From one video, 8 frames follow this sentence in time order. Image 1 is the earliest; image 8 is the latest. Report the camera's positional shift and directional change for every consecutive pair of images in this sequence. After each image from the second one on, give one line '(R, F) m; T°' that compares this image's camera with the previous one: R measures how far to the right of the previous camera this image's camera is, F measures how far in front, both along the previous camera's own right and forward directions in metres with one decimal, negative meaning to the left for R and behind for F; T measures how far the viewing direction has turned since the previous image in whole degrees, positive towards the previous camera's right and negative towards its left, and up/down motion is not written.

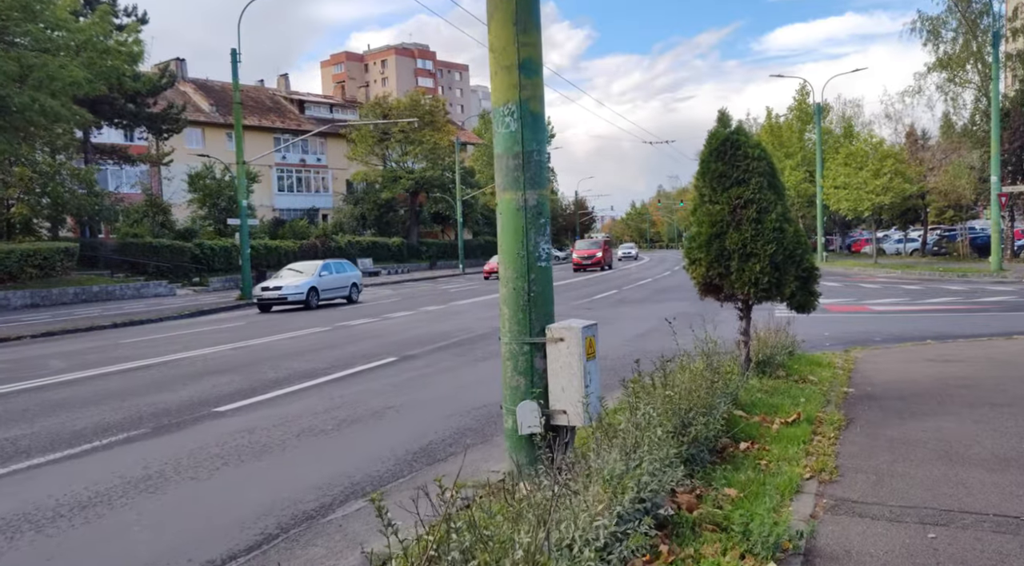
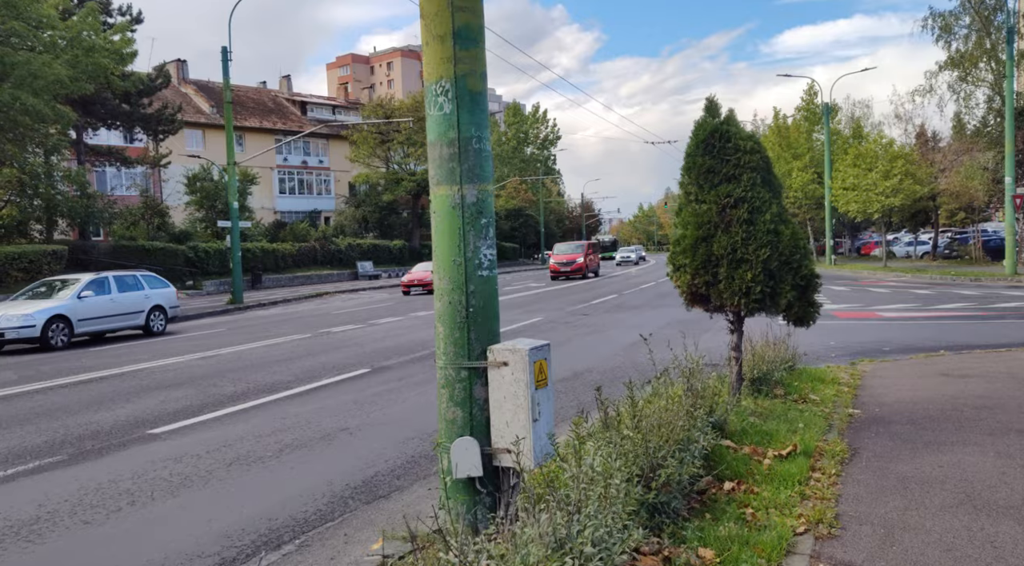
(+0.4, +0.9) m; -1°
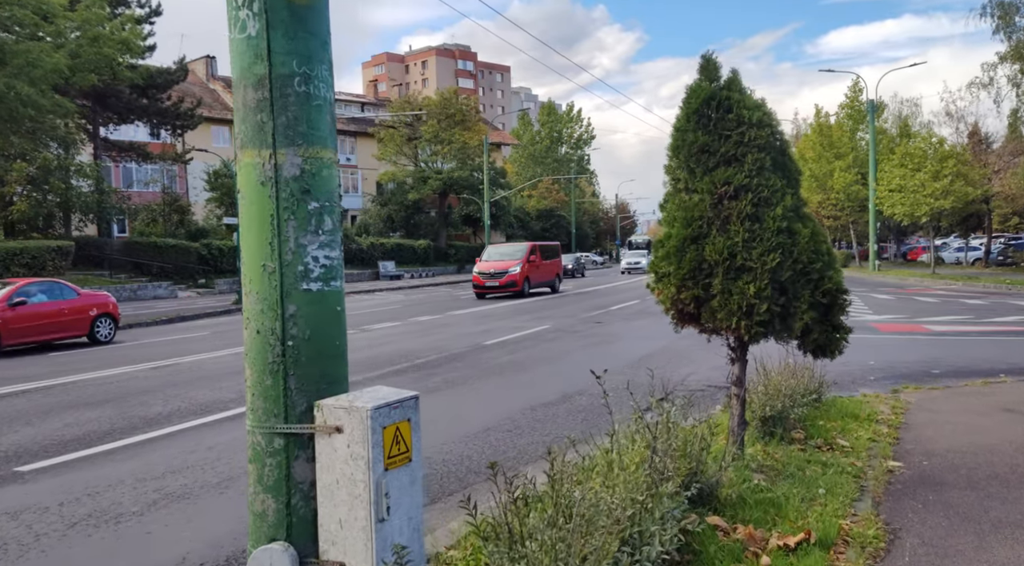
(+0.7, +1.6) m; -3°
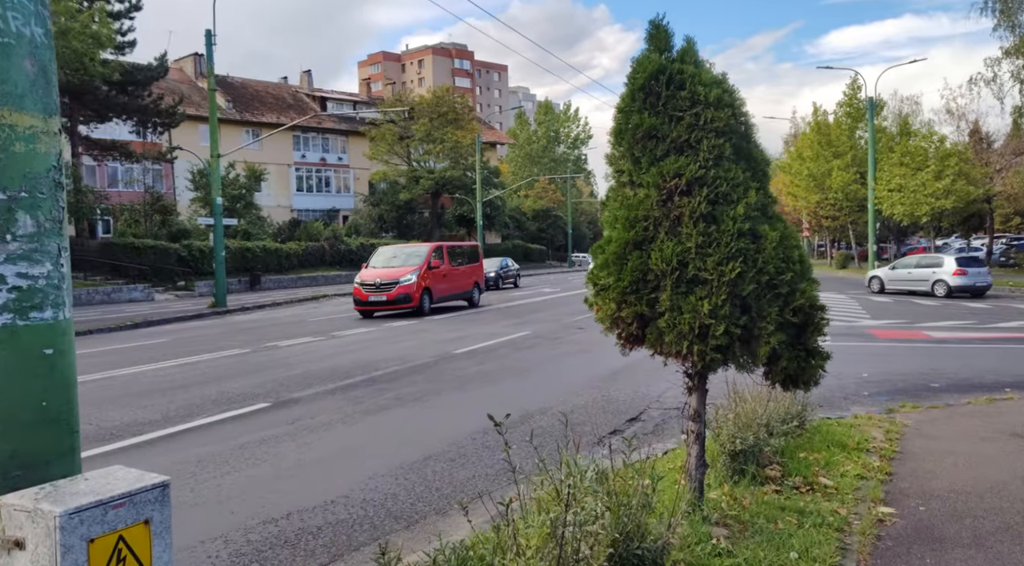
(+0.5, +0.9) m; 0°
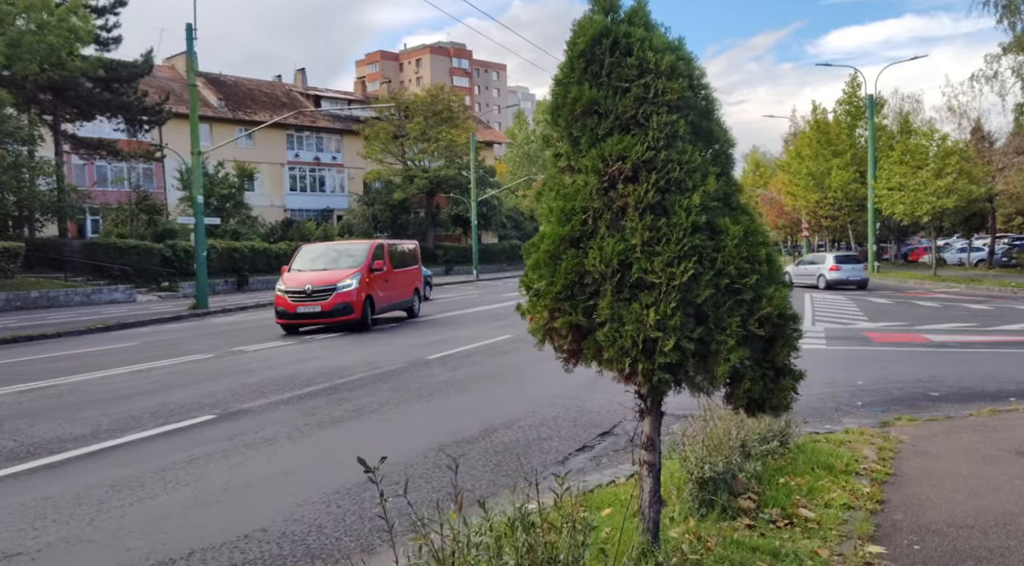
(+0.4, +0.7) m; 0°
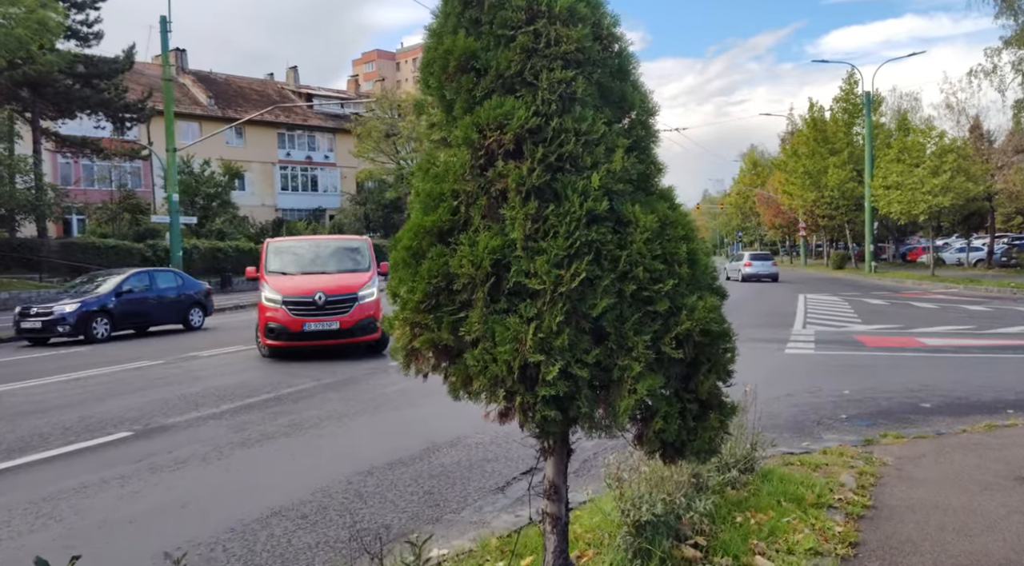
(+0.5, +0.8) m; 0°
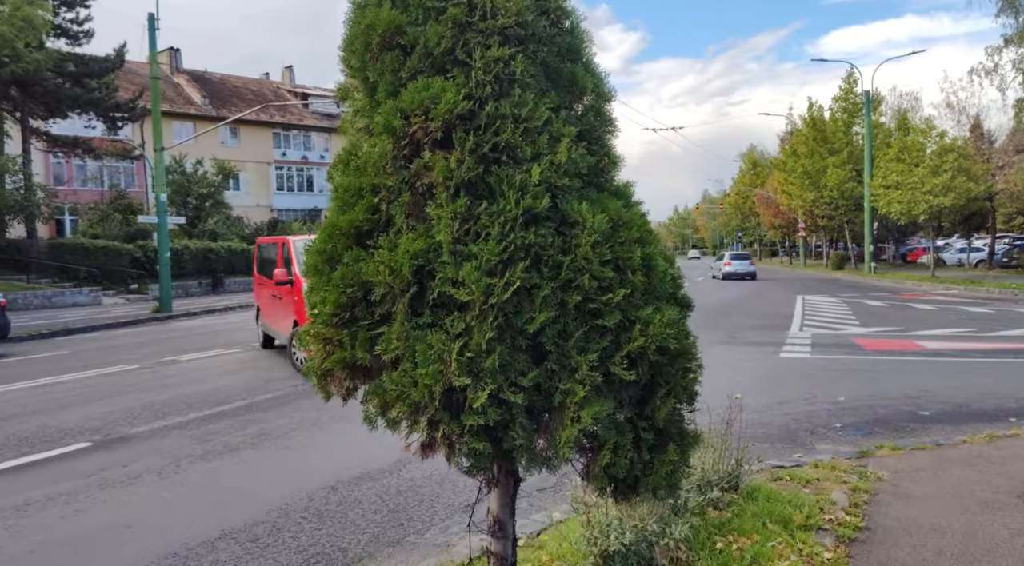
(+0.2, +0.4) m; 0°
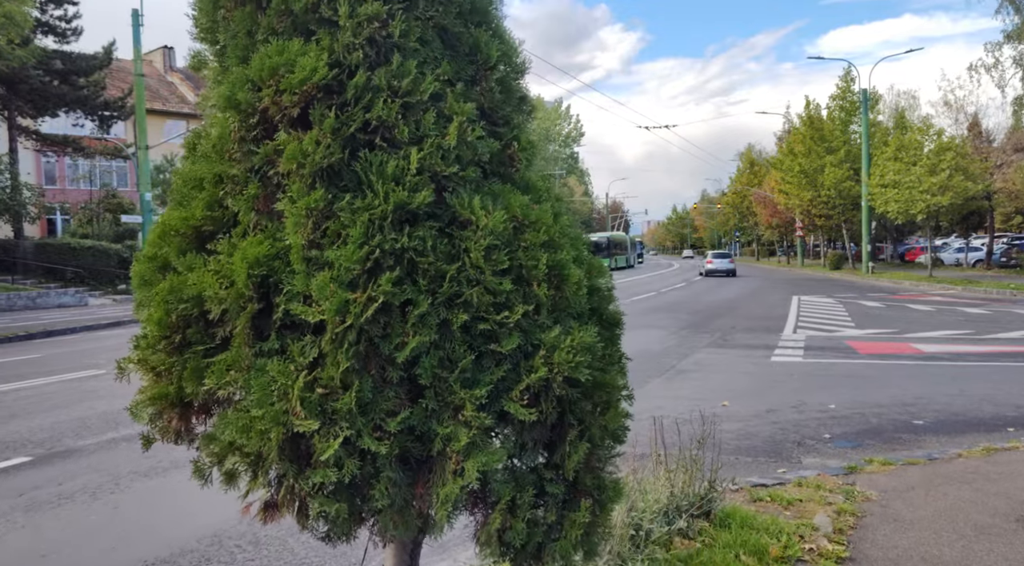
(+0.3, +0.4) m; 0°
